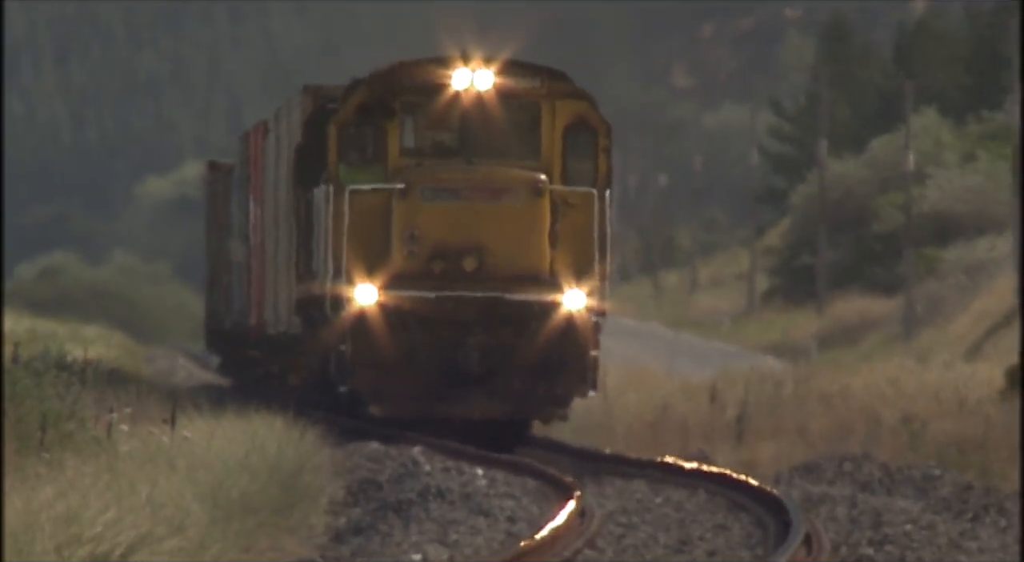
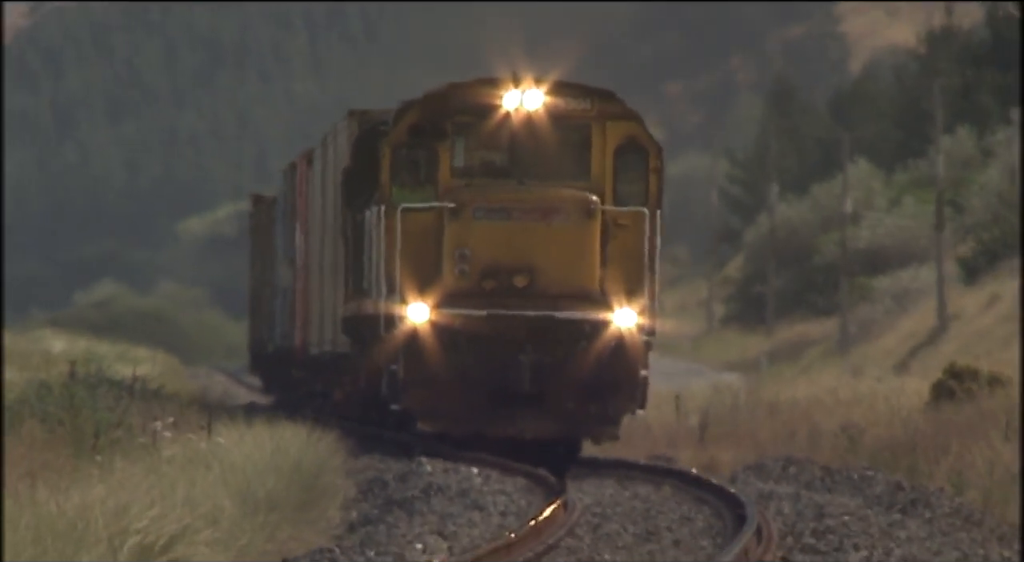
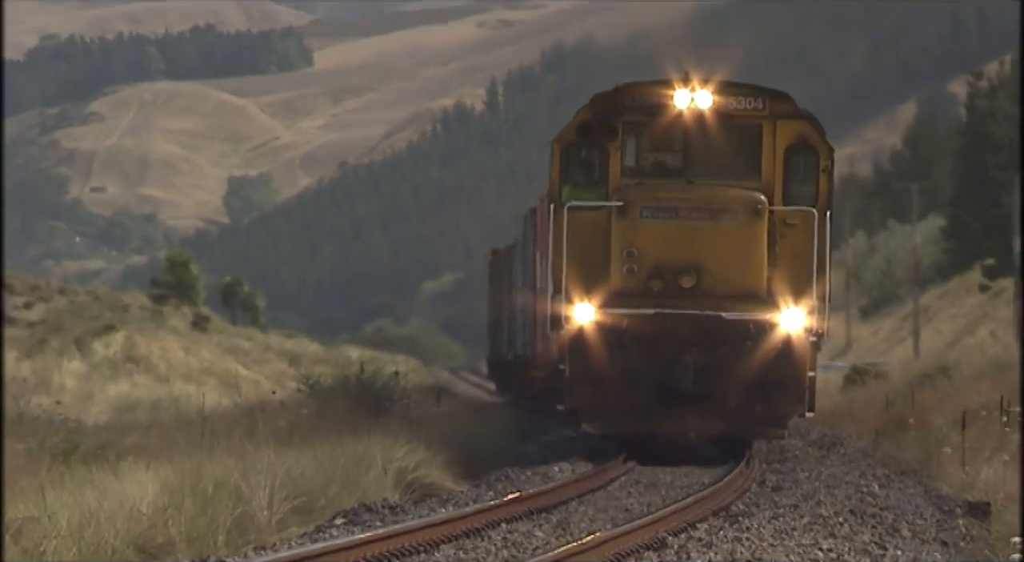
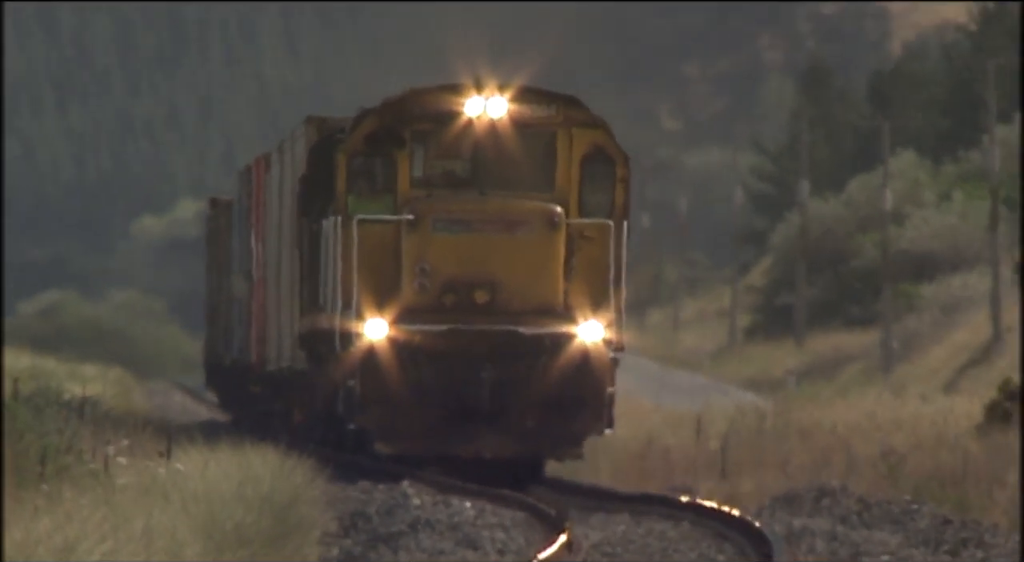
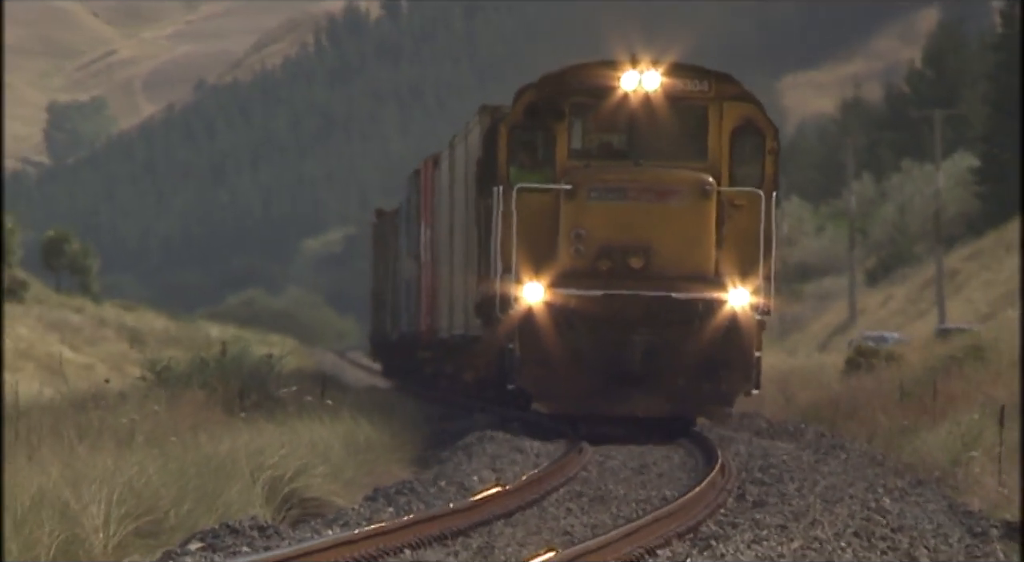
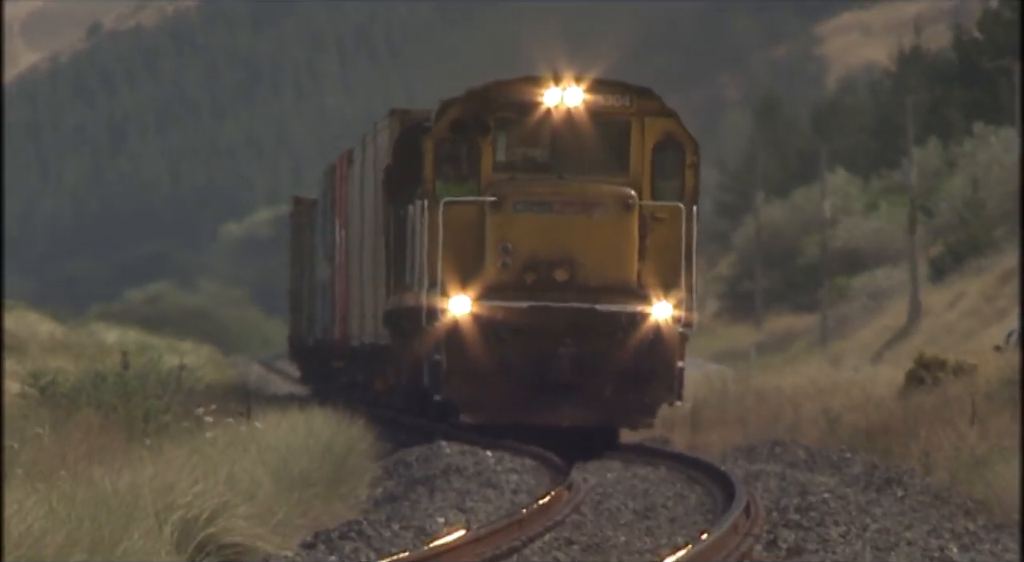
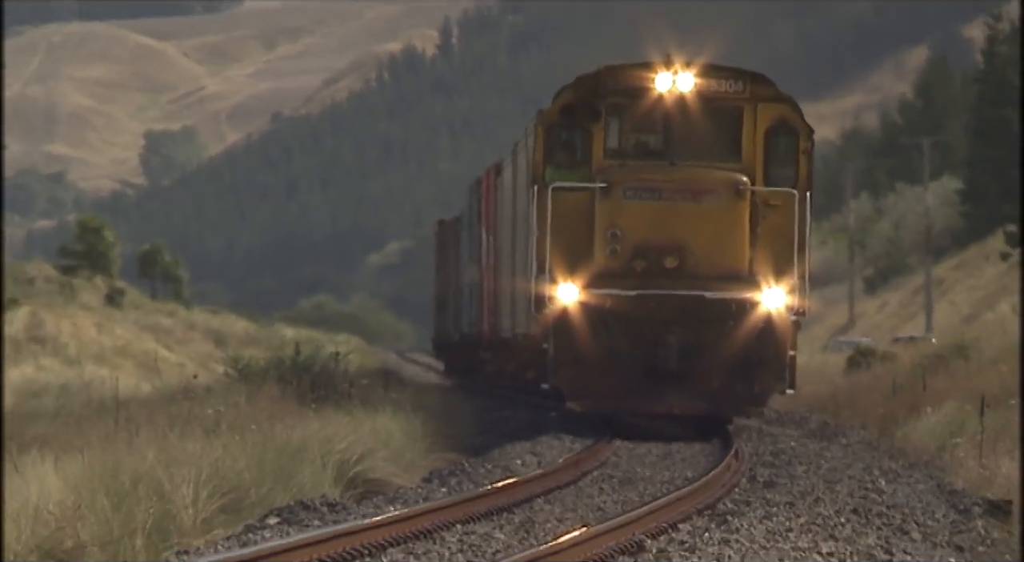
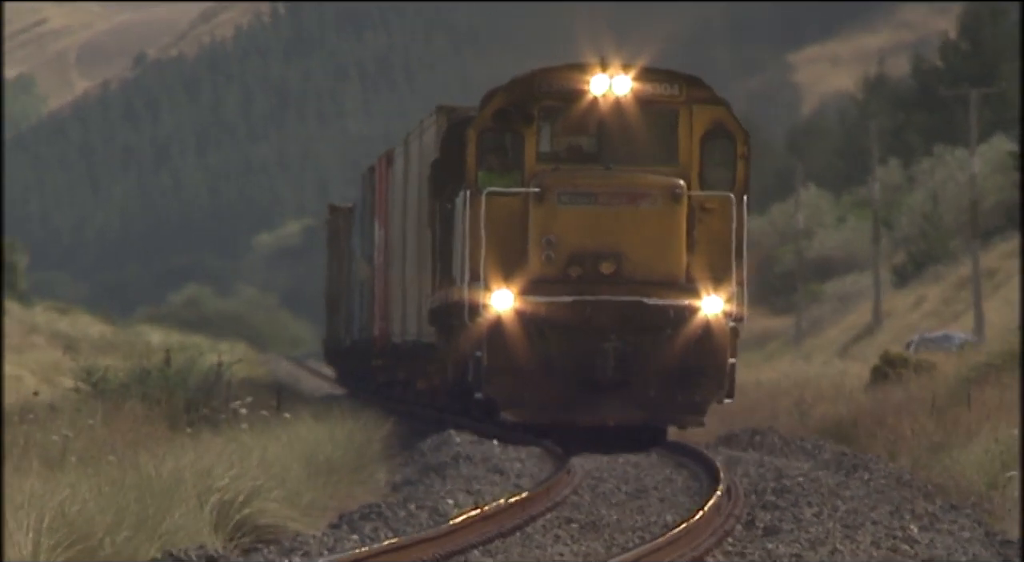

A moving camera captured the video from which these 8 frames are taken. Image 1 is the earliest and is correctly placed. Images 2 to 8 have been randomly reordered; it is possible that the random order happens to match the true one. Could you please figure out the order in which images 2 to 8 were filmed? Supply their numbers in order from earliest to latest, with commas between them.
4, 2, 6, 8, 5, 7, 3
